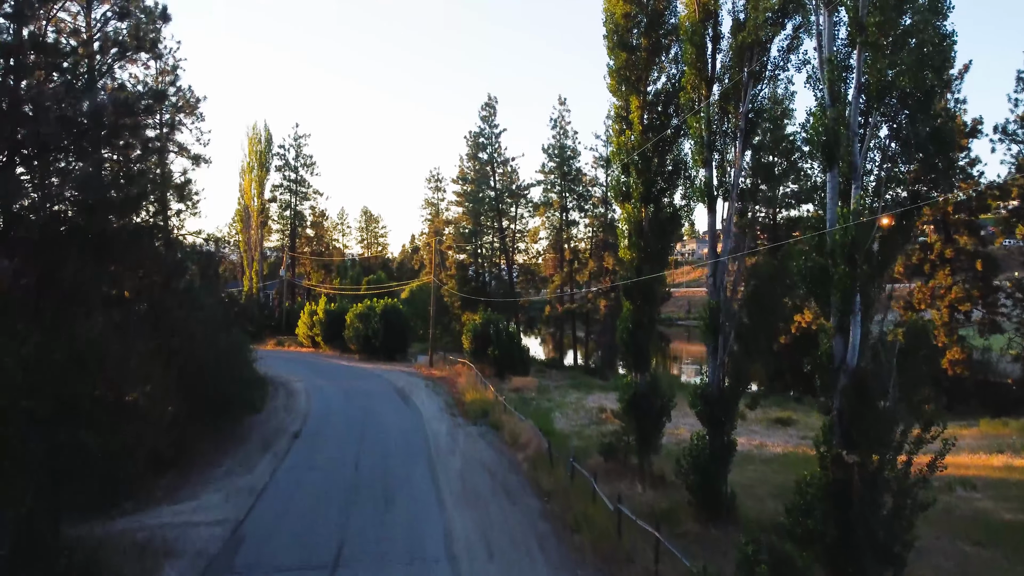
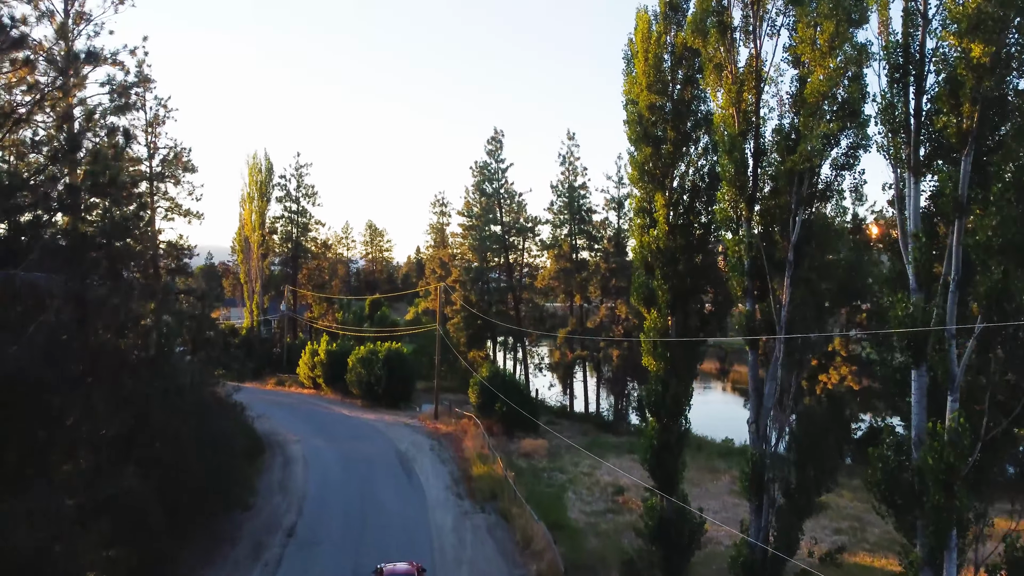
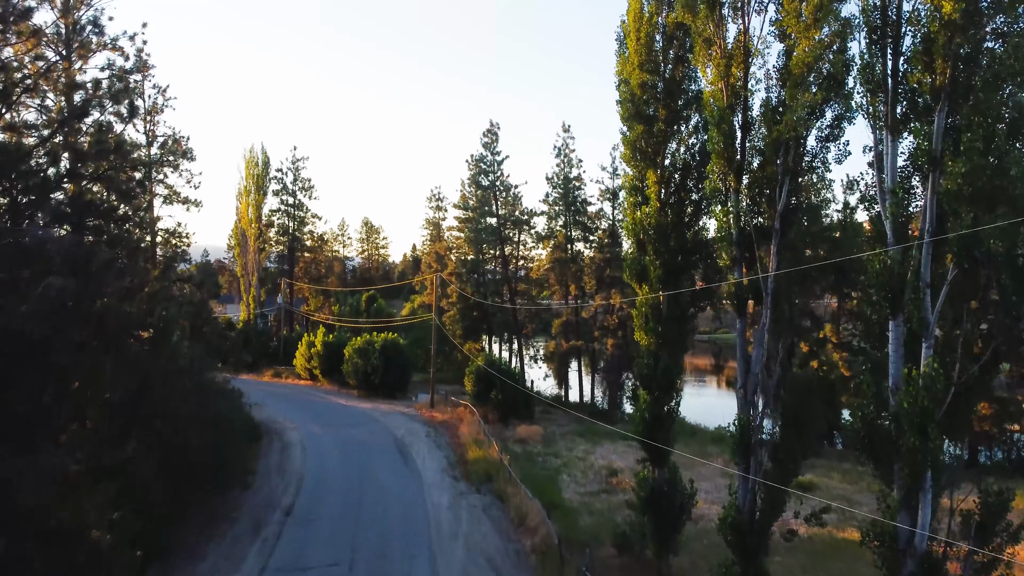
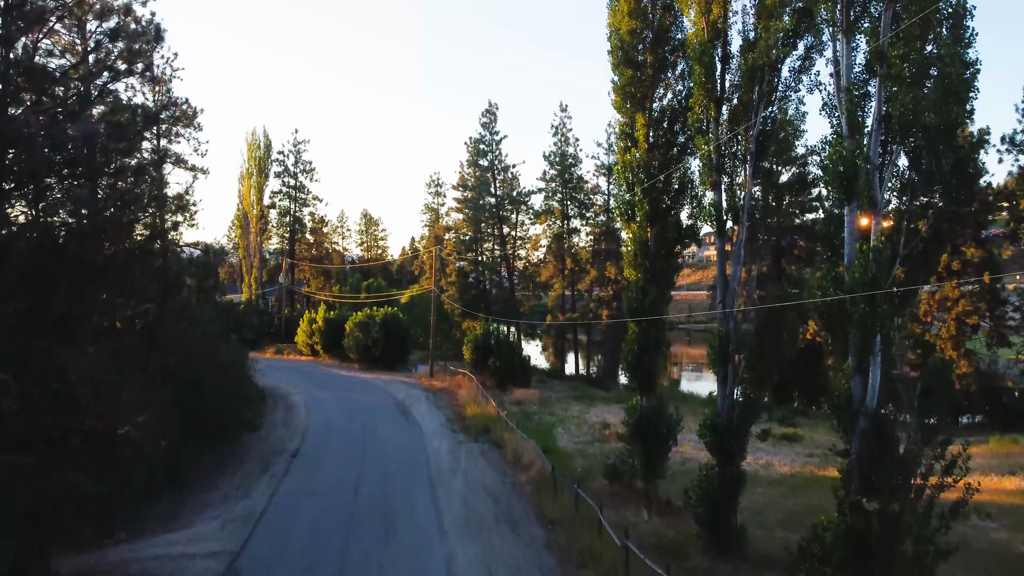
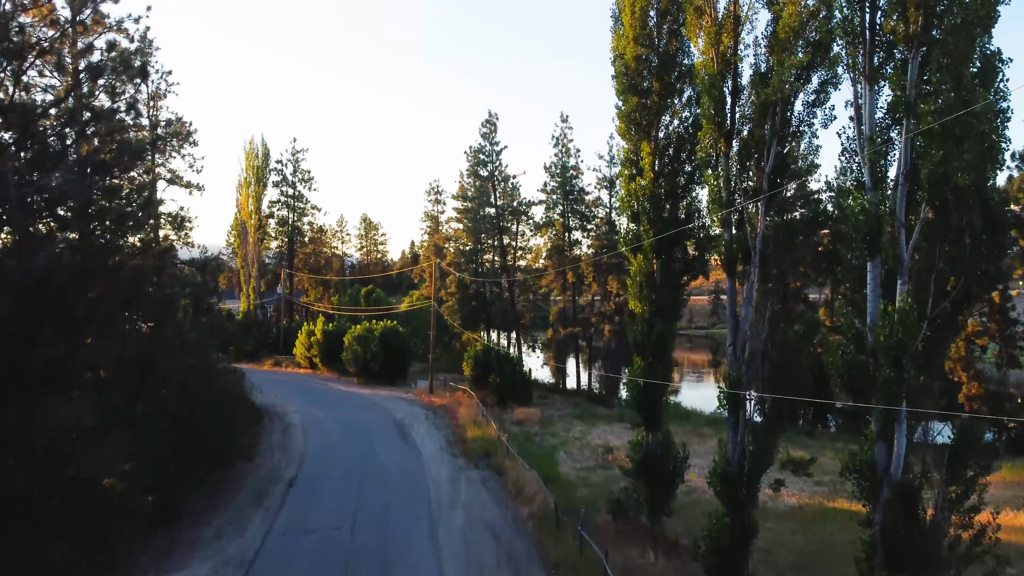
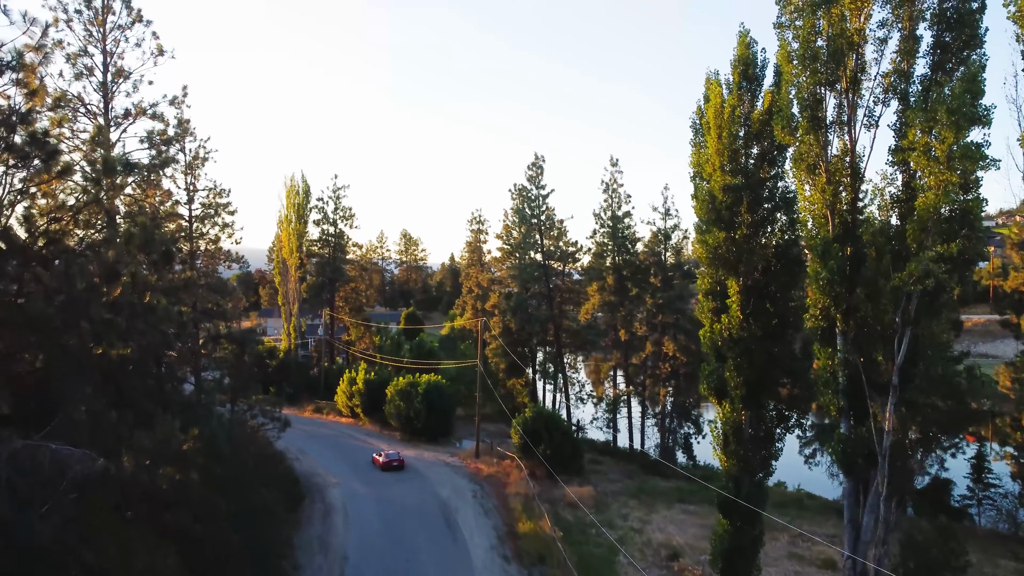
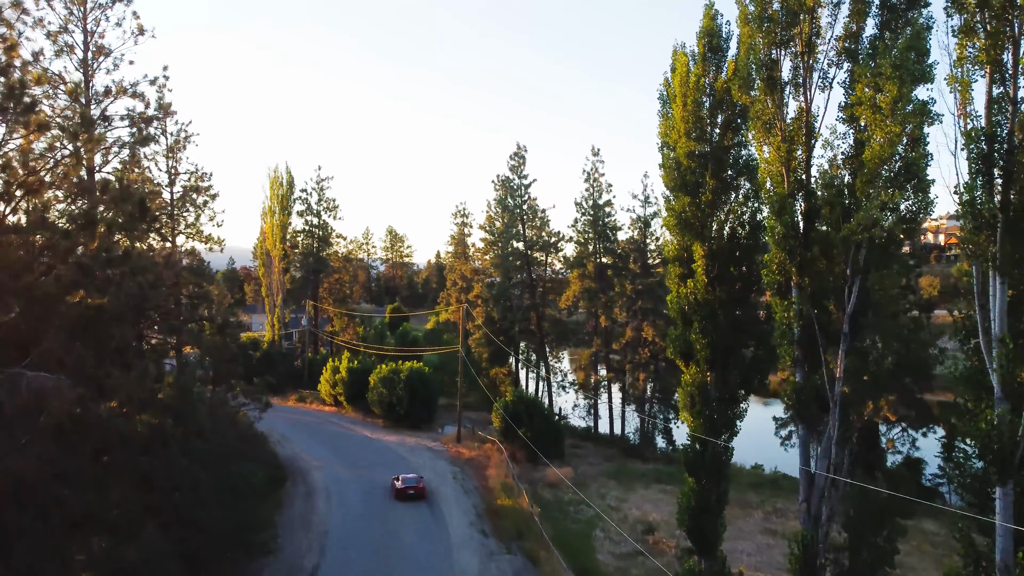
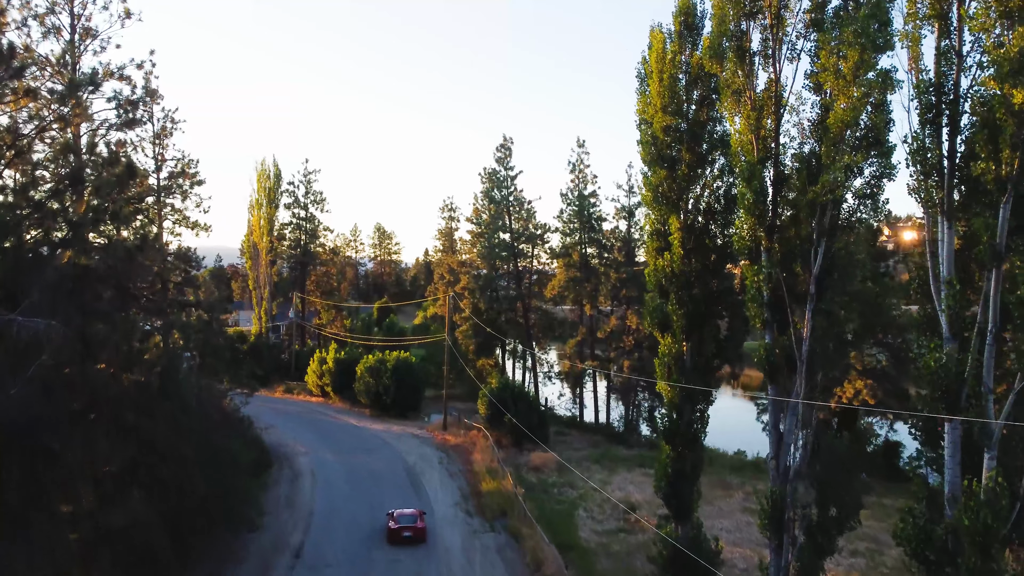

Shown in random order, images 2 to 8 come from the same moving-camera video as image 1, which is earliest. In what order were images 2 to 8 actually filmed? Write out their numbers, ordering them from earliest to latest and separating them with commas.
4, 5, 3, 2, 8, 7, 6
